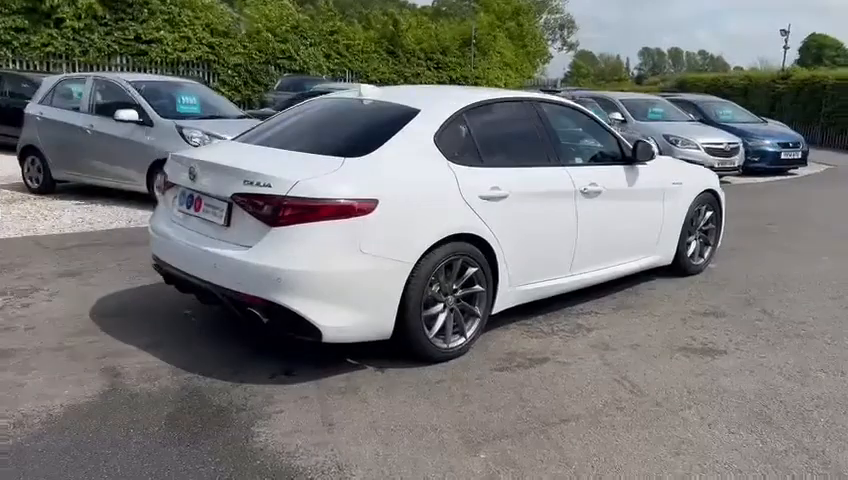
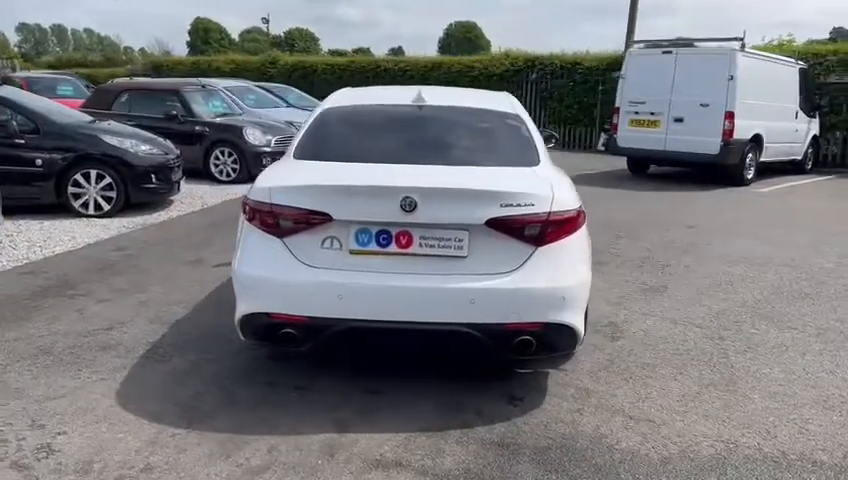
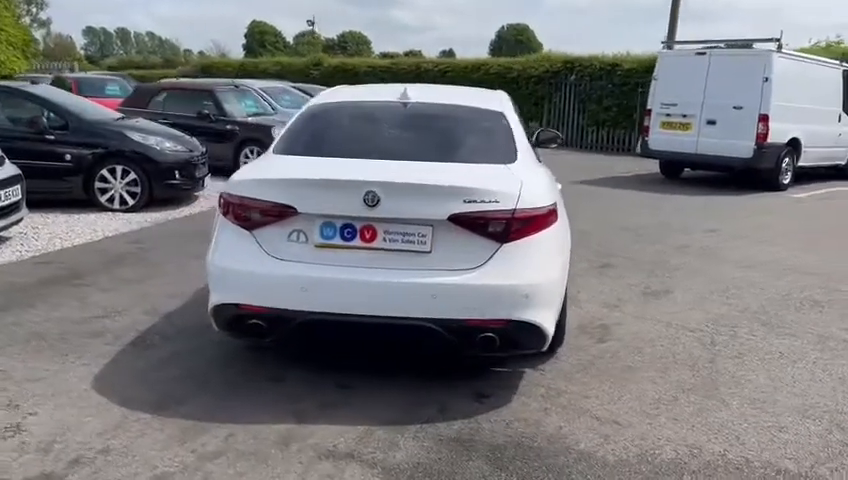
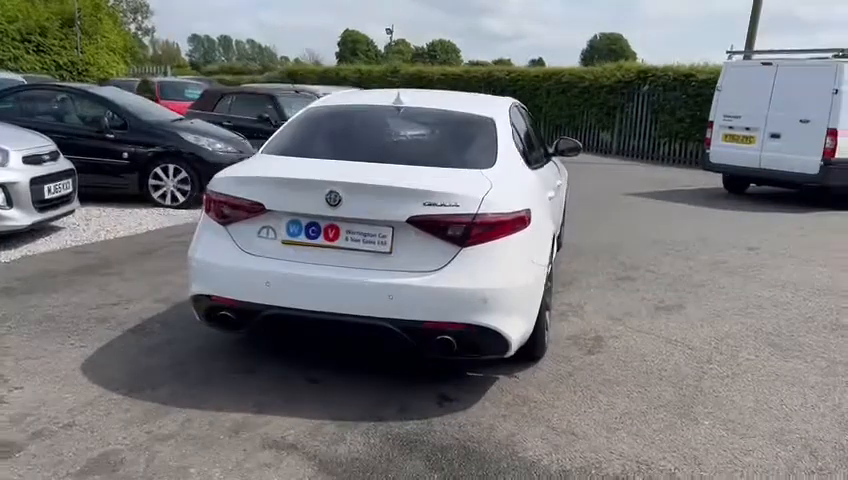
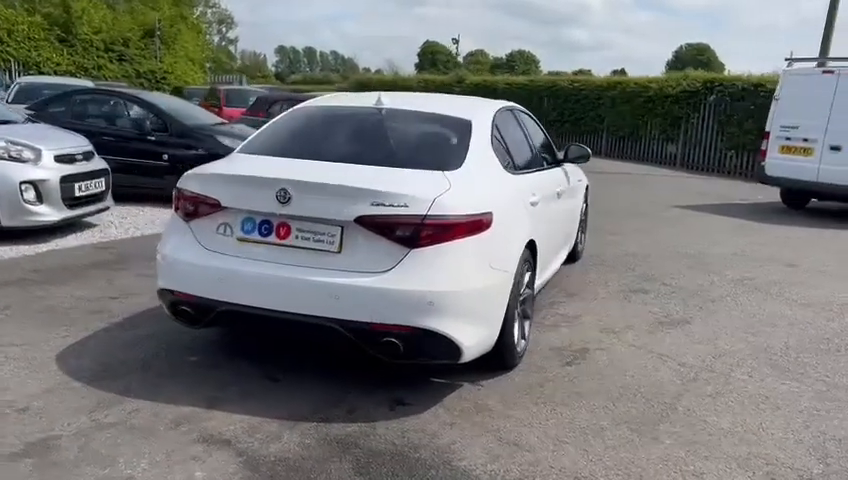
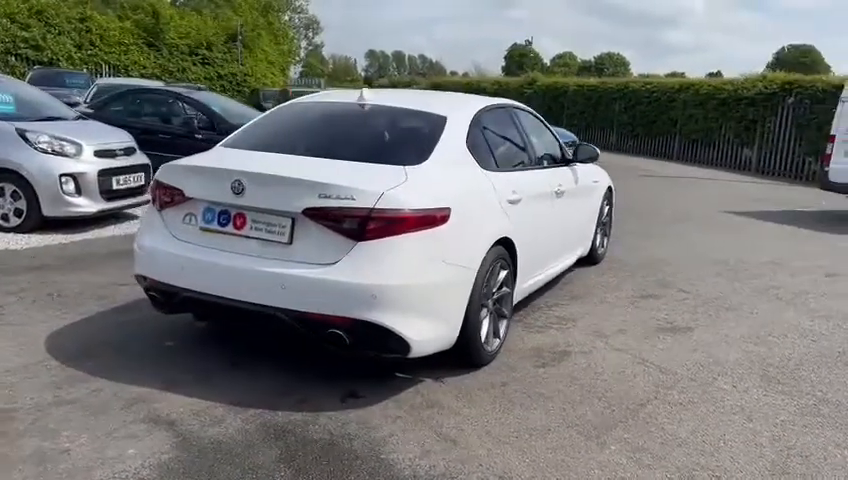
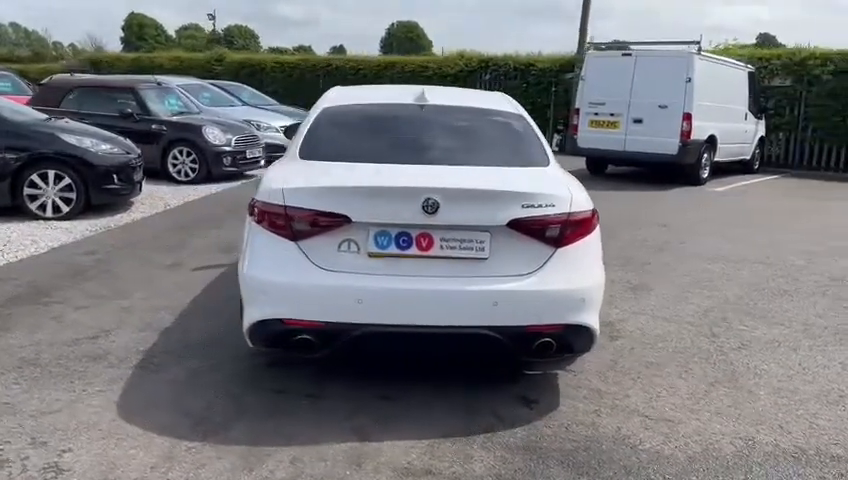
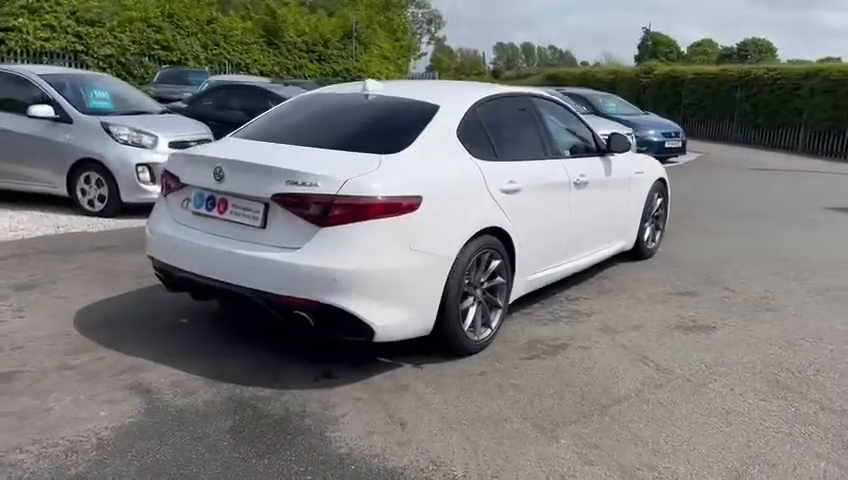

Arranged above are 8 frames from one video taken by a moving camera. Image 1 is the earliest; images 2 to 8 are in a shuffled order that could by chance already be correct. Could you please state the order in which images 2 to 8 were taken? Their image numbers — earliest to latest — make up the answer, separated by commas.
8, 6, 5, 4, 3, 2, 7
